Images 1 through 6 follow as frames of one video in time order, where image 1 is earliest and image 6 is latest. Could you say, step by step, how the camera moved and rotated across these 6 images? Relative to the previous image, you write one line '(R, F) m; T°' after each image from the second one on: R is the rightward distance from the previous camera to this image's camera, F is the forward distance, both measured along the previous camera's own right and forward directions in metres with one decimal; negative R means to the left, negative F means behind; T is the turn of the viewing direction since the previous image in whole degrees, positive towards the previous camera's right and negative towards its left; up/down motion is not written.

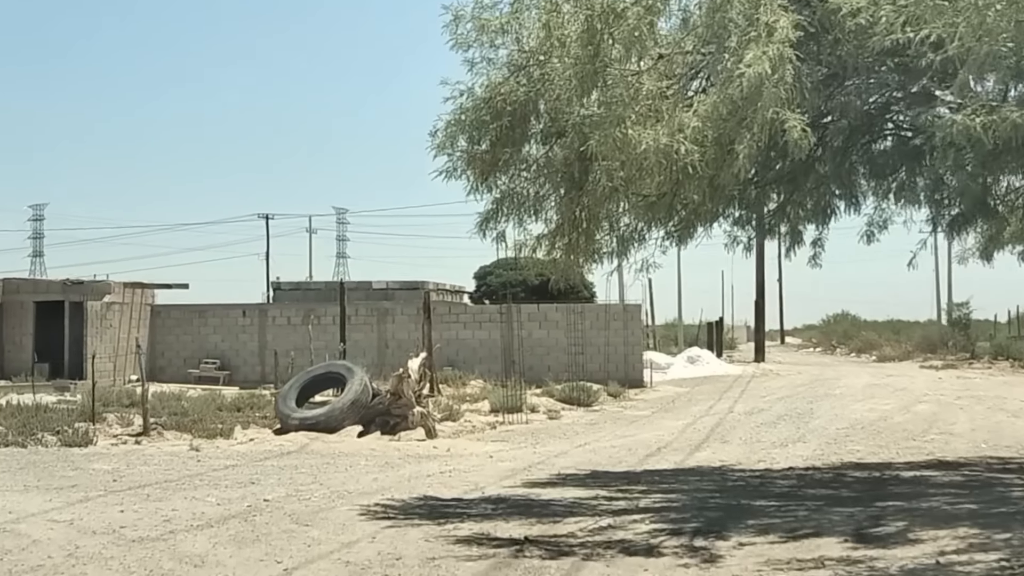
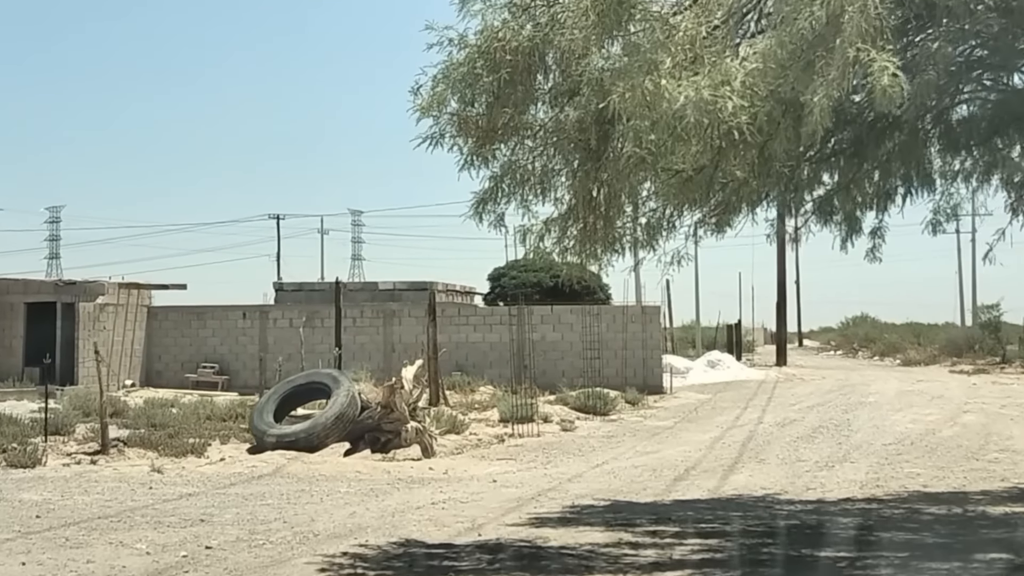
(+0.1, +1.7) m; -1°
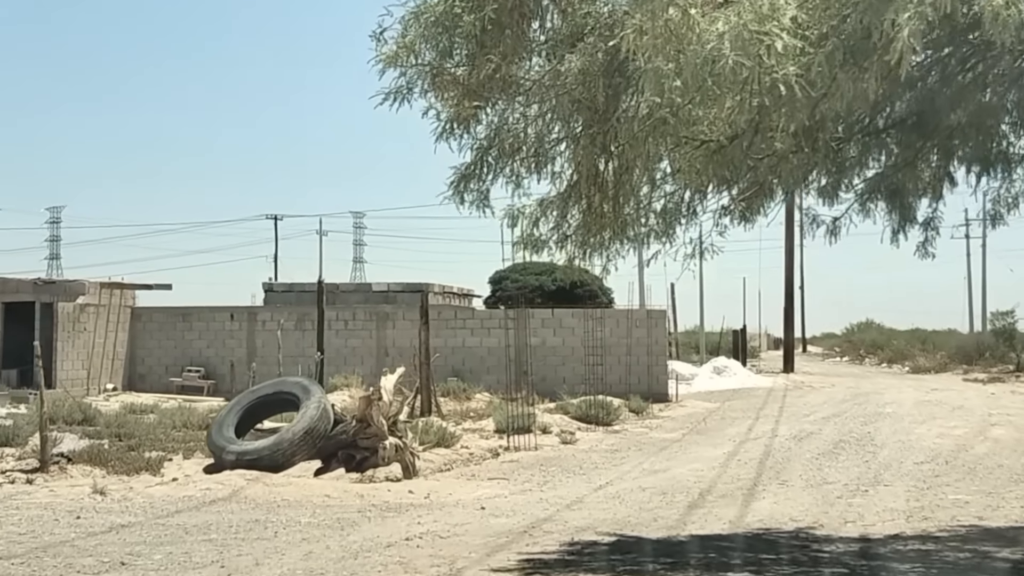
(+0.1, +1.4) m; 0°
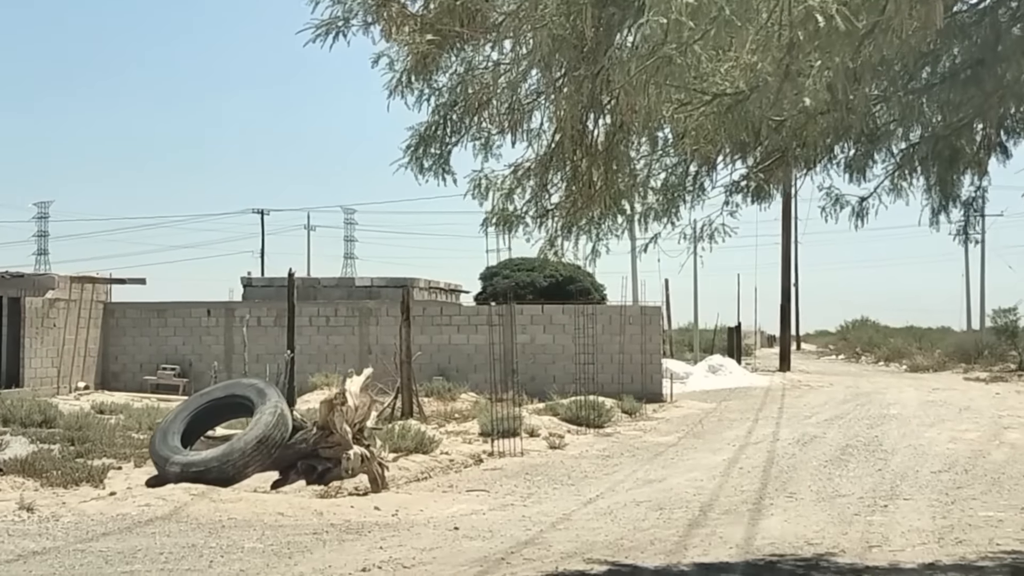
(+0.1, +1.1) m; 0°
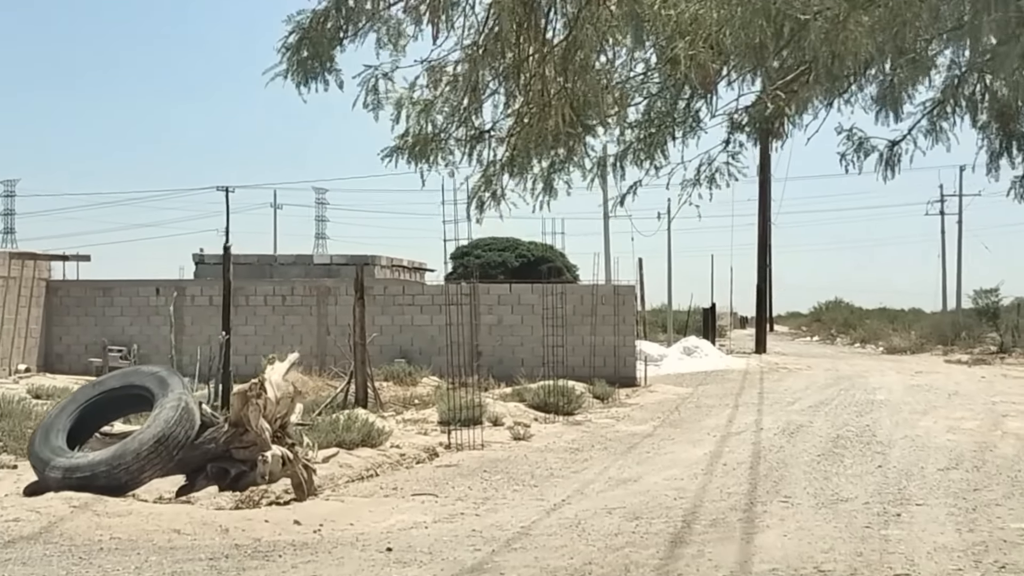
(+0.1, +1.5) m; +1°
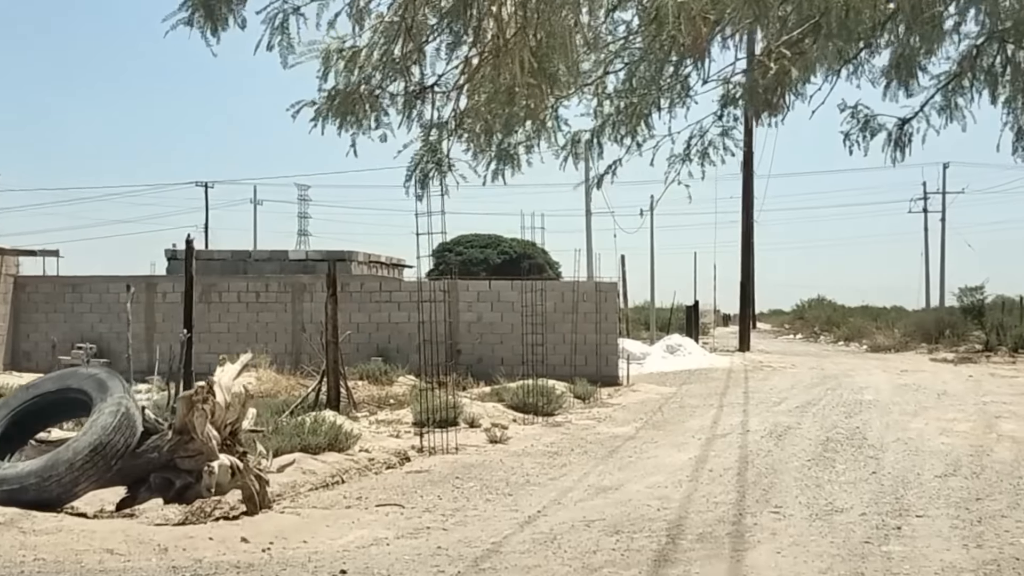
(+0.1, +0.6) m; +1°
